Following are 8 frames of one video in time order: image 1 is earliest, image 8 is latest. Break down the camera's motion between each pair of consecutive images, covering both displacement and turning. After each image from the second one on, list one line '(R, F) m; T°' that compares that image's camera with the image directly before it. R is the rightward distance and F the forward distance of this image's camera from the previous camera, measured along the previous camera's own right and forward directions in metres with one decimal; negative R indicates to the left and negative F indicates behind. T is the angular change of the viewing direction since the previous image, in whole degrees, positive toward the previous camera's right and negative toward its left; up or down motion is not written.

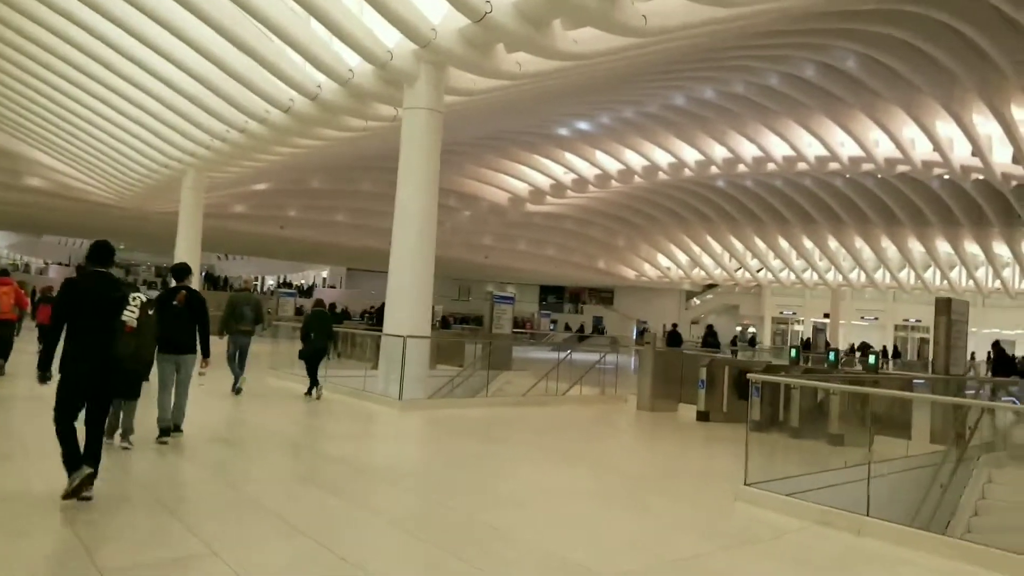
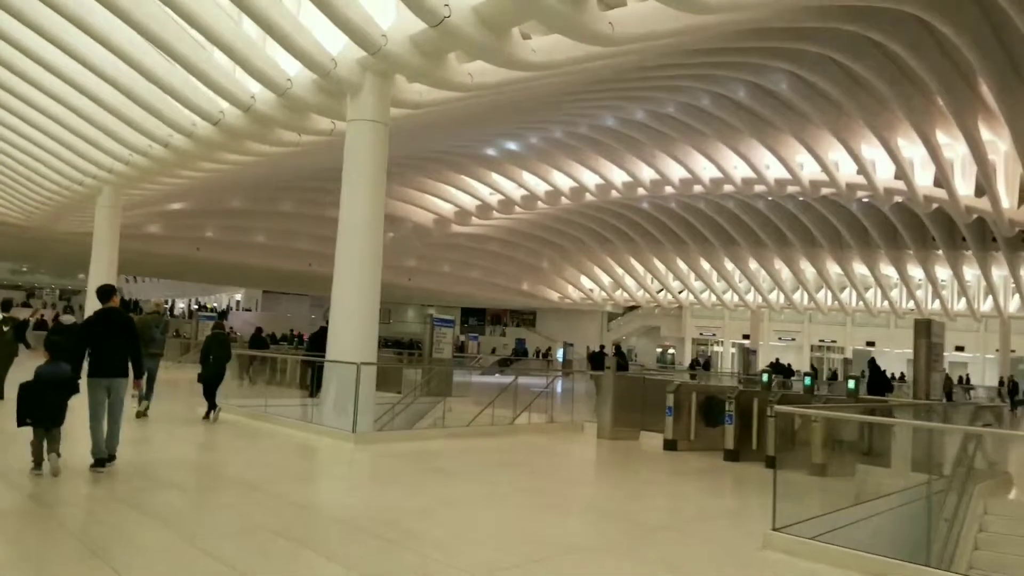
(-0.4, +0.6) m; +5°
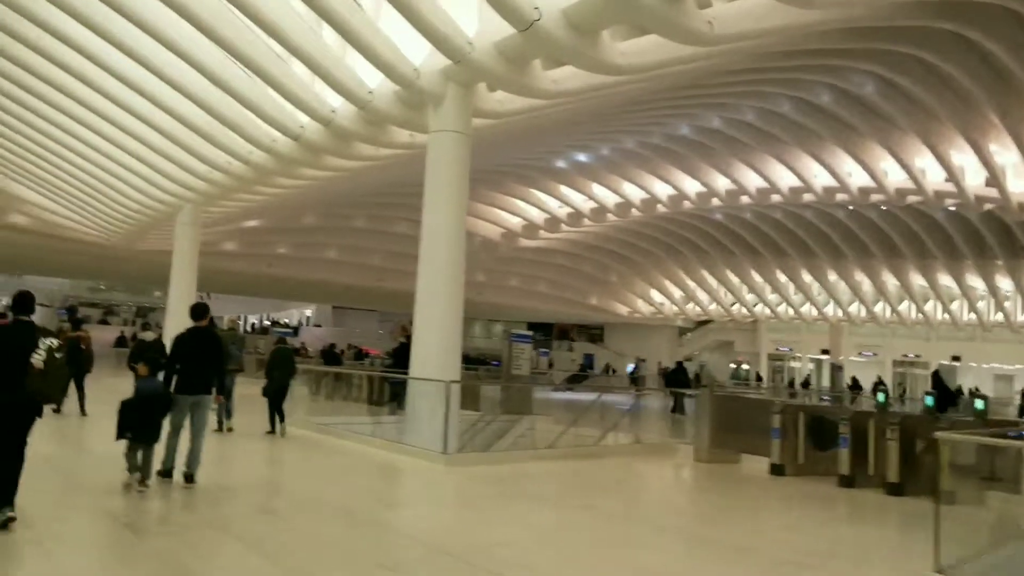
(-0.3, +0.4) m; -4°
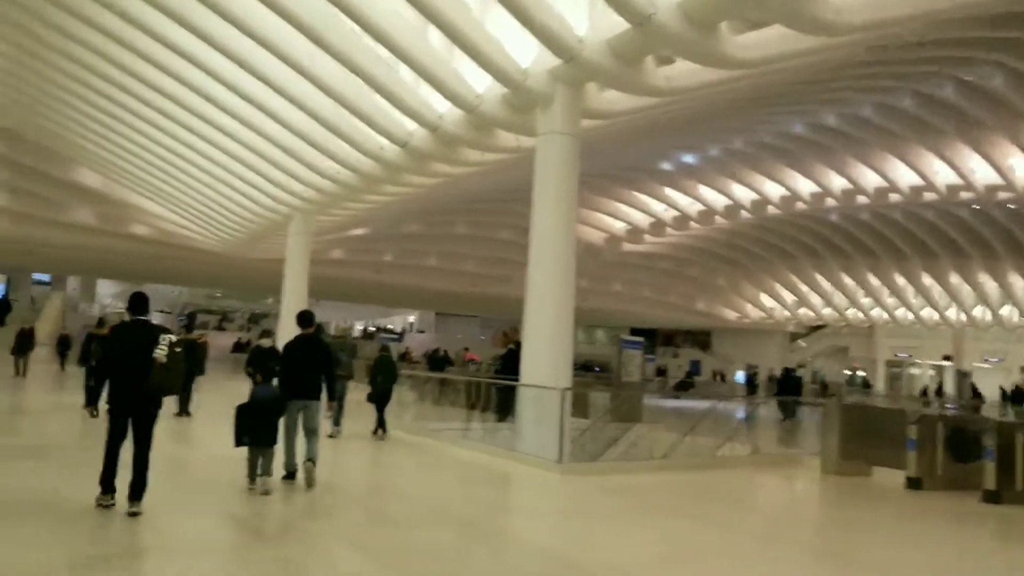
(-0.1, +0.2) m; -6°
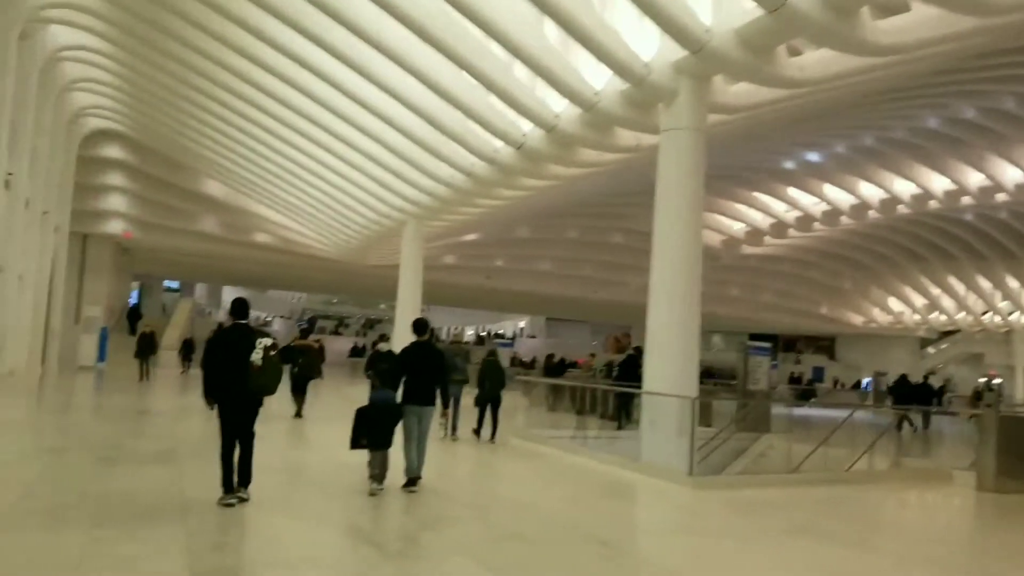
(-0.1, +0.3) m; -7°
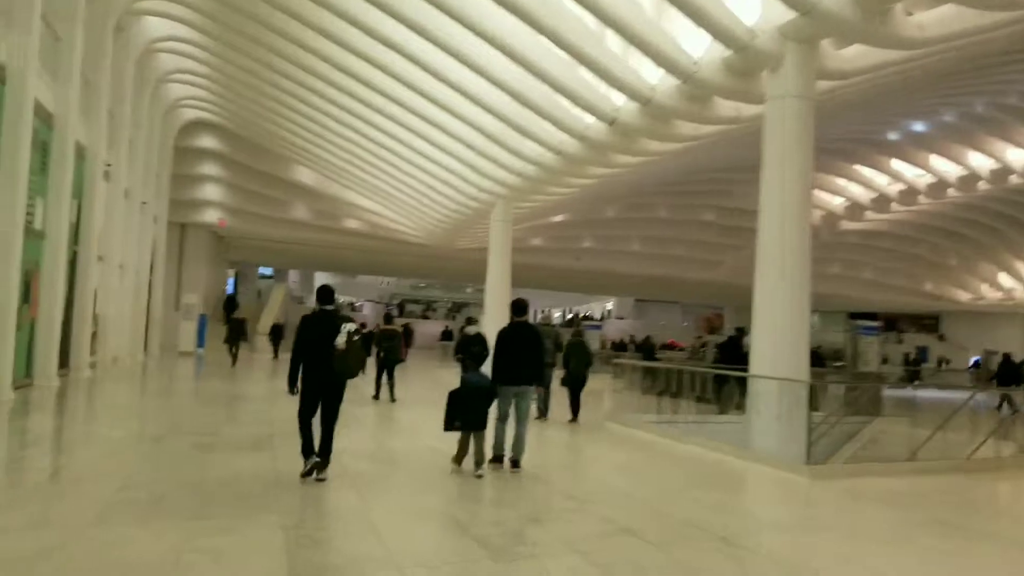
(-0.1, +0.3) m; -5°
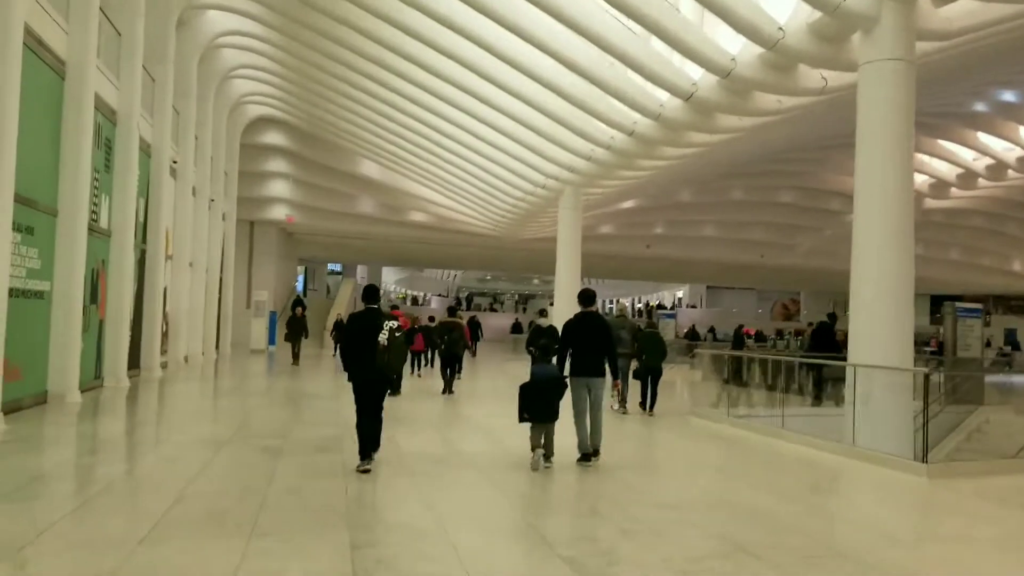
(-0.1, +0.5) m; -4°
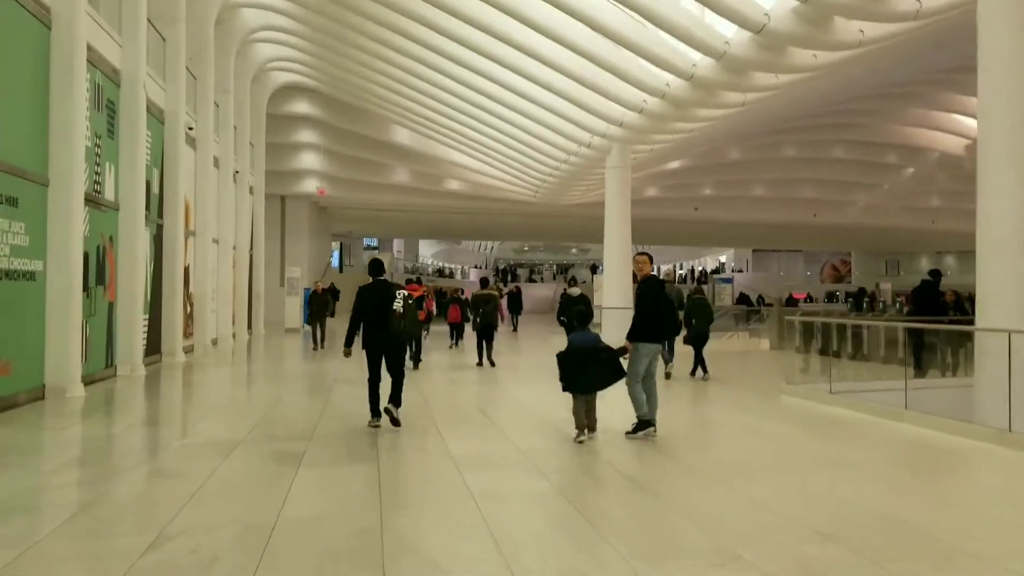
(-0.2, +1.2) m; -2°
